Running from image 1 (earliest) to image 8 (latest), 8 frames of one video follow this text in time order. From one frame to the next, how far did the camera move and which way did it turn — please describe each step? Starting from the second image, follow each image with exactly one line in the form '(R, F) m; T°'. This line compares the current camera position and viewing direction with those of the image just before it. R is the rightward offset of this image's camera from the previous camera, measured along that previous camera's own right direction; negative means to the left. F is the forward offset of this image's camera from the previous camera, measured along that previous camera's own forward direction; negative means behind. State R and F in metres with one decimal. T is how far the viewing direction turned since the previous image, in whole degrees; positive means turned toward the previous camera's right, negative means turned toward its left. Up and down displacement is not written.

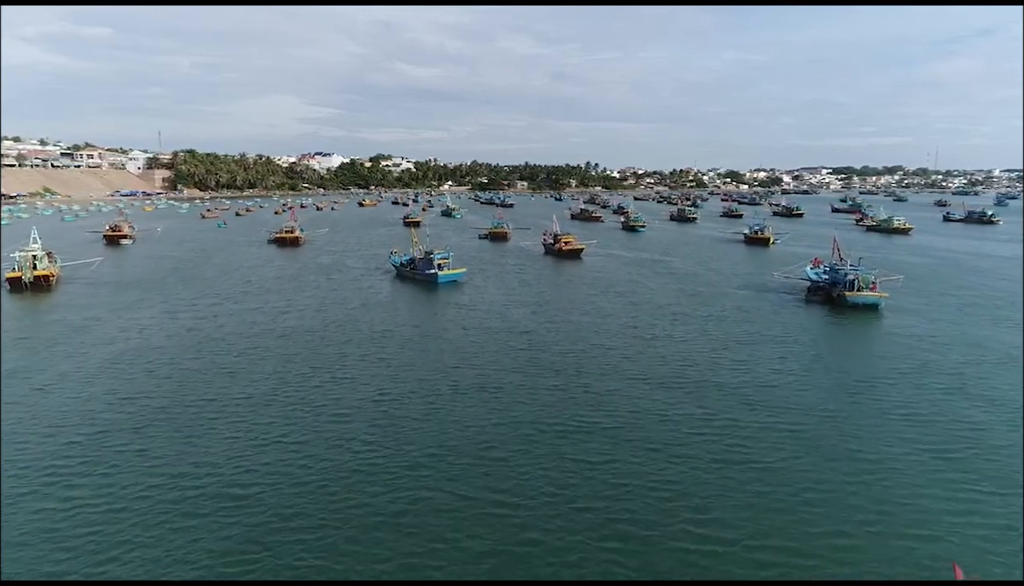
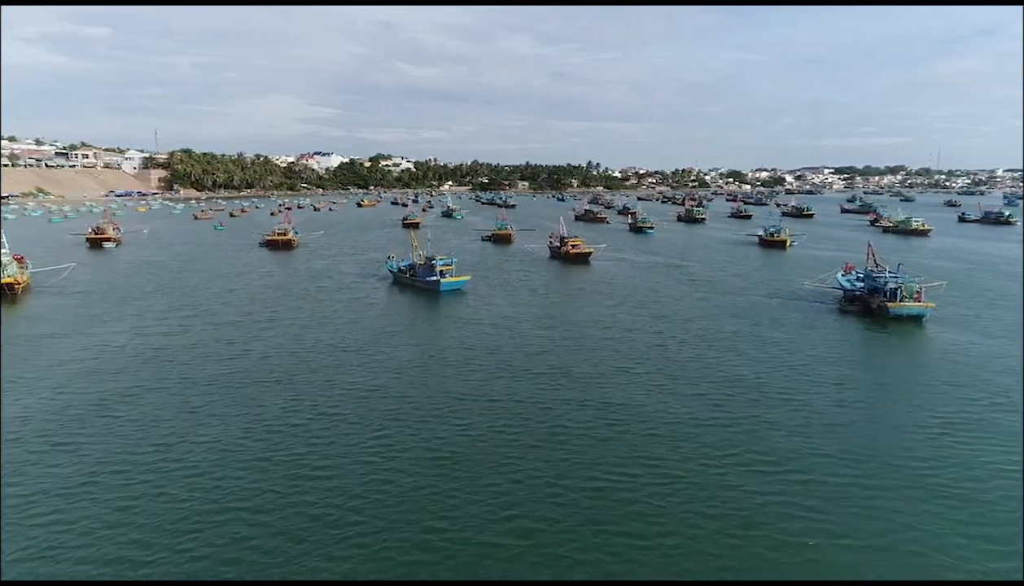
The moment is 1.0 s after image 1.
(-0.4, +3.6) m; 0°
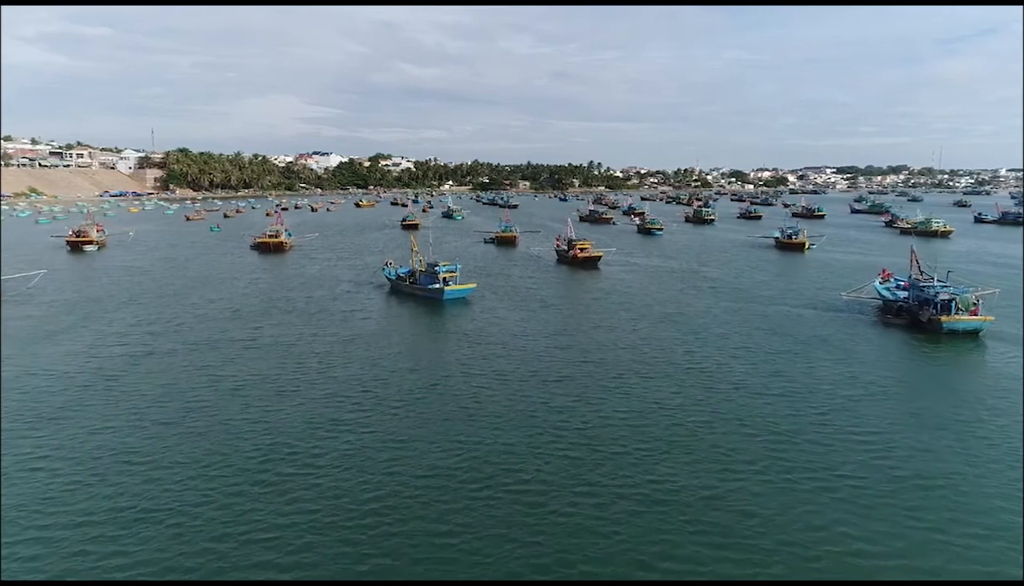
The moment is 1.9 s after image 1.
(-0.5, +3.6) m; 0°
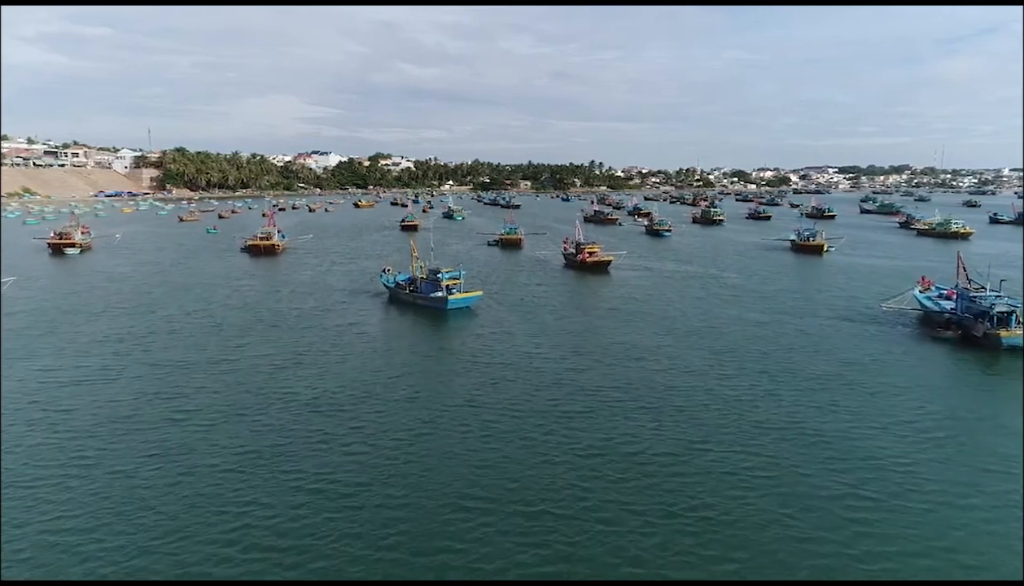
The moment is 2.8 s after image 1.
(-0.5, +3.2) m; 0°
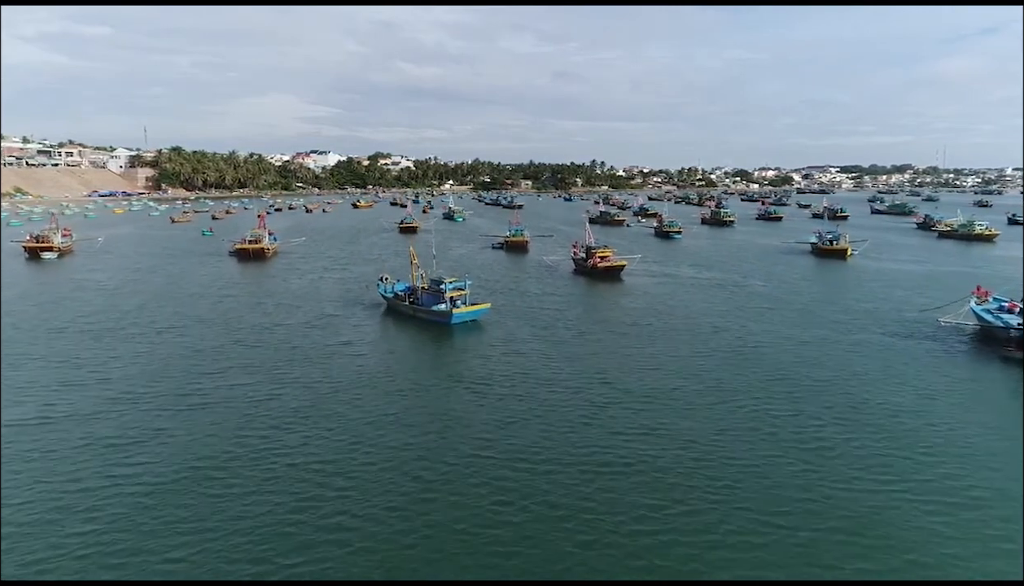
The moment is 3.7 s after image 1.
(-0.5, +3.7) m; 0°
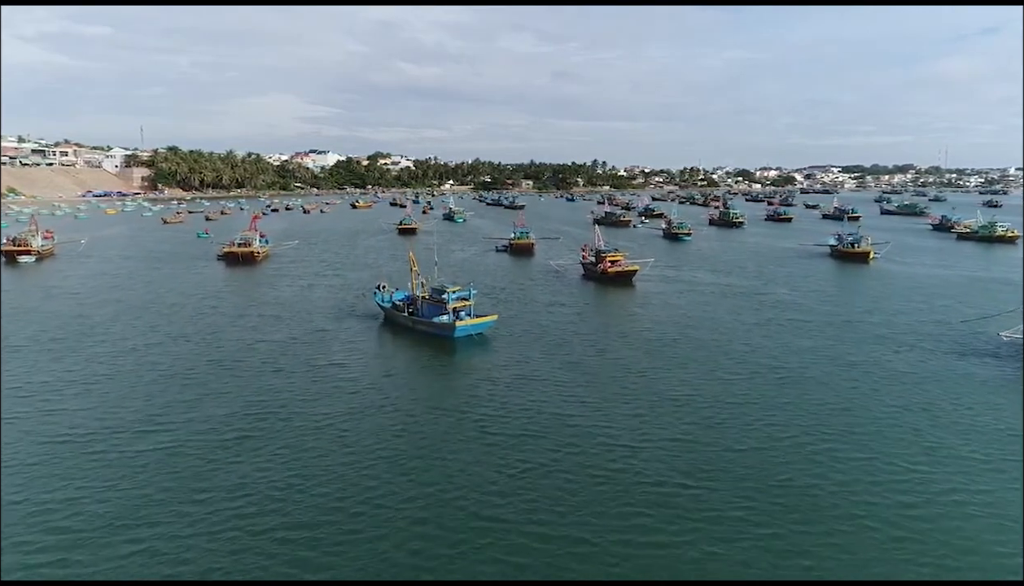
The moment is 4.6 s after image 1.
(-0.4, +3.2) m; 0°
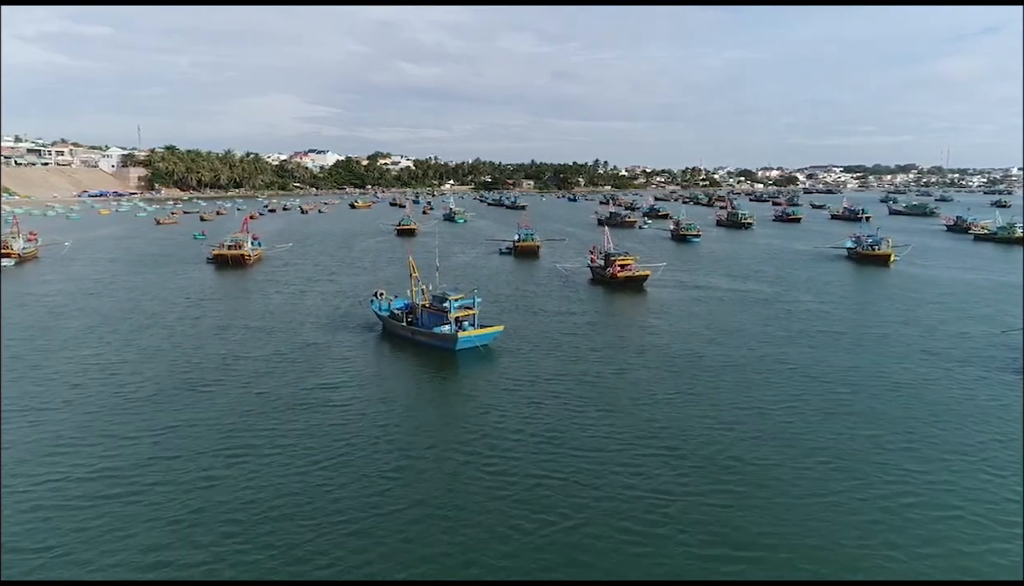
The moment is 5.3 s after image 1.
(-0.3, +2.6) m; 0°
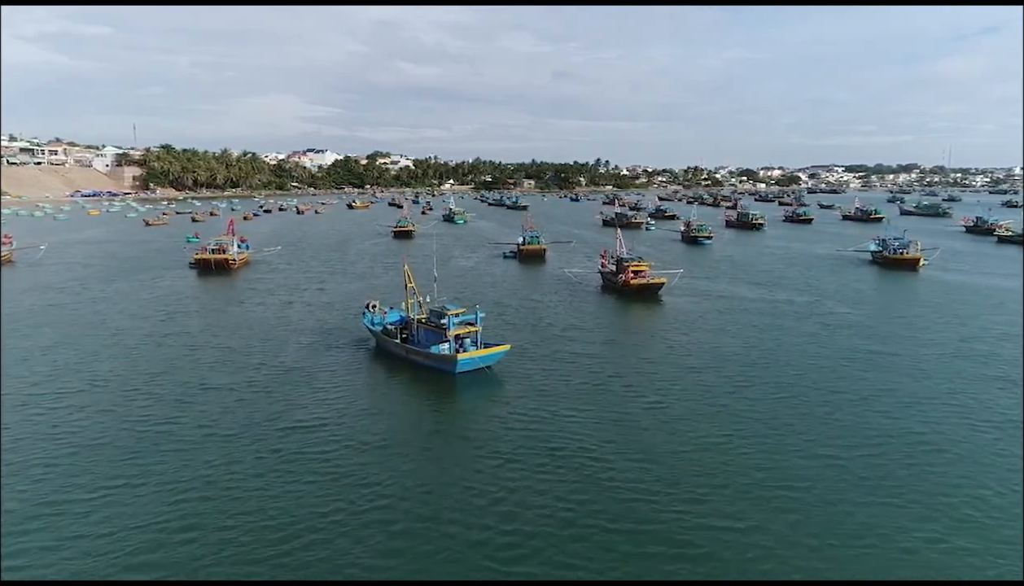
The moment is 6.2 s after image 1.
(-0.3, +3.6) m; 0°
